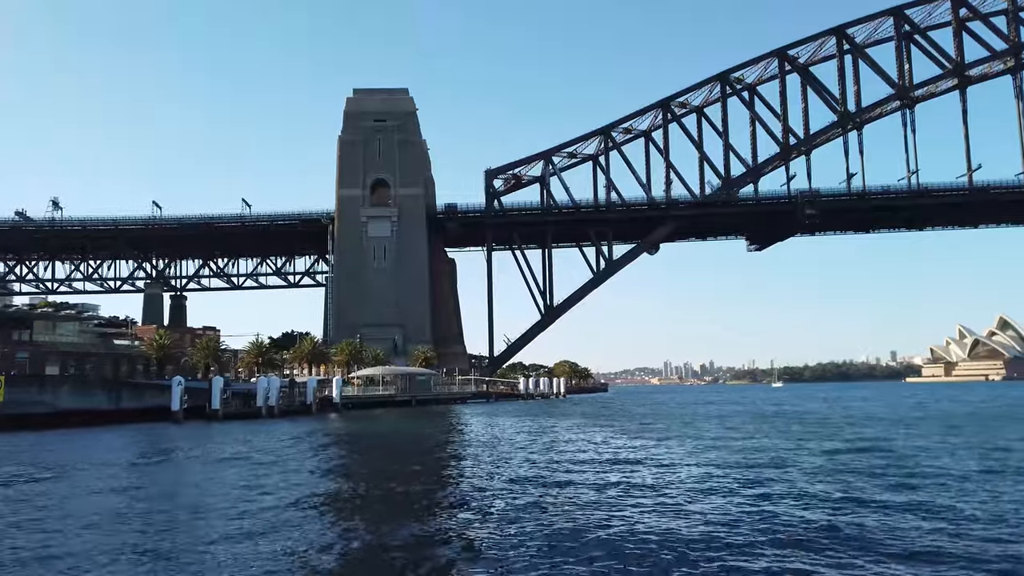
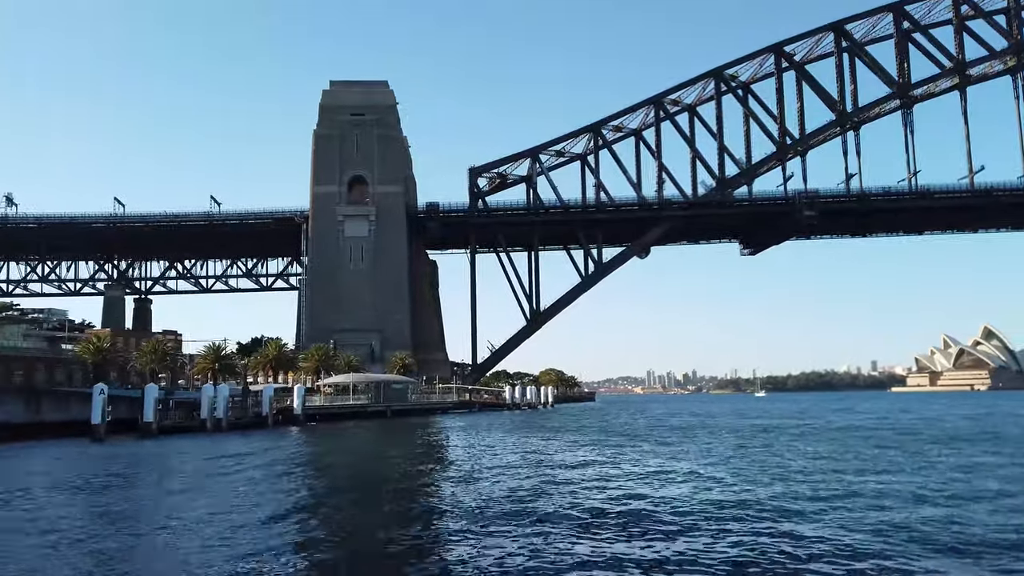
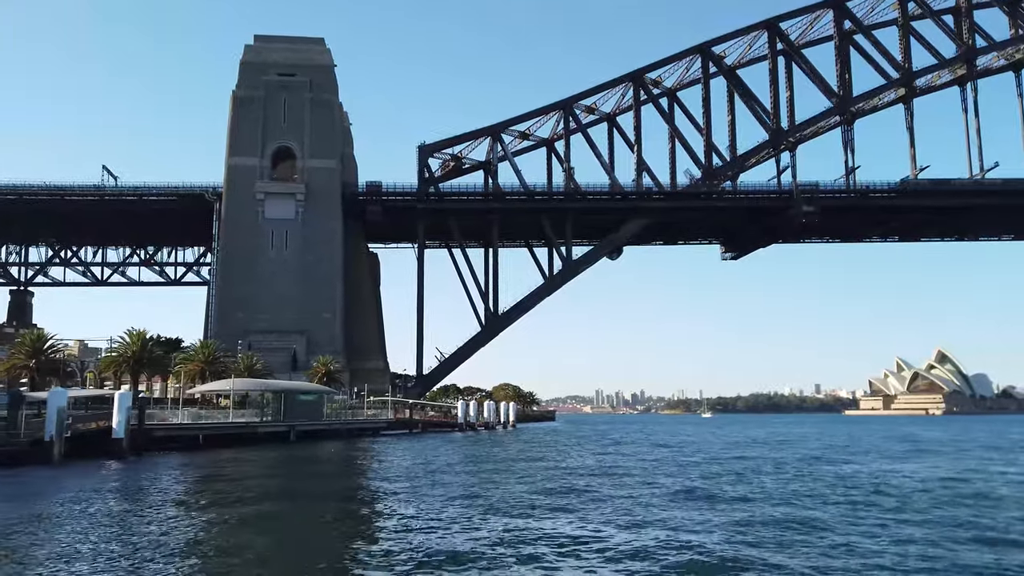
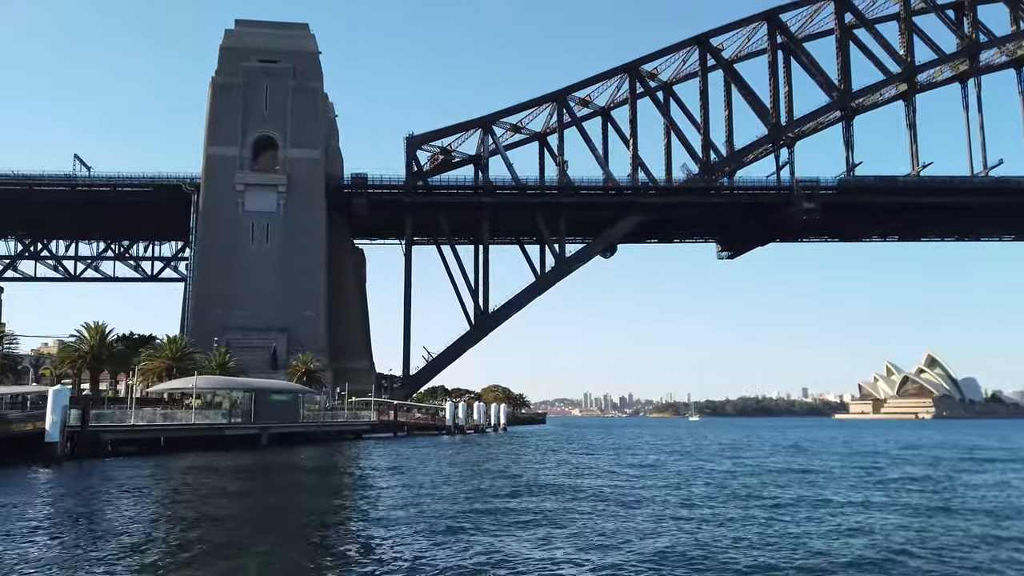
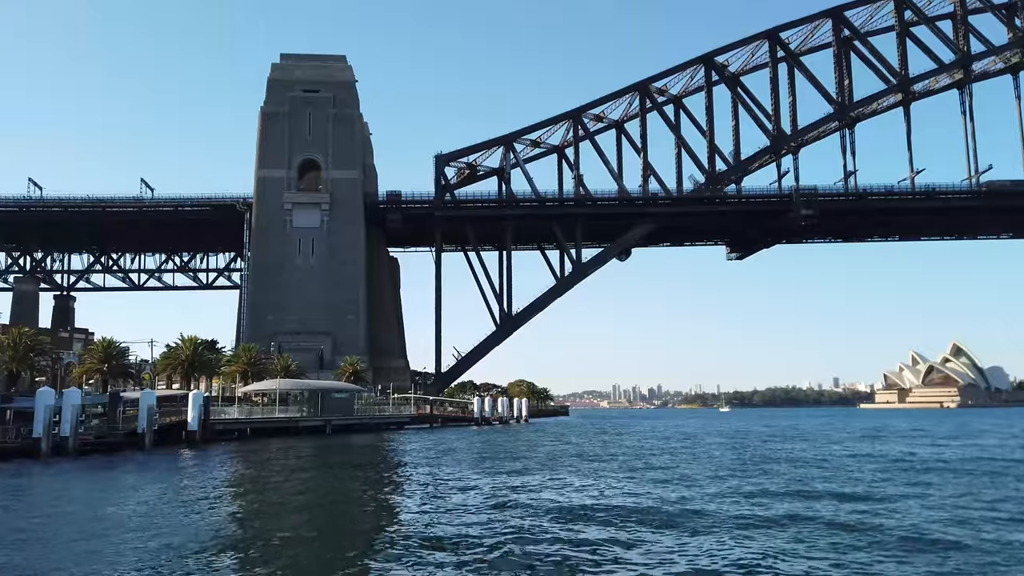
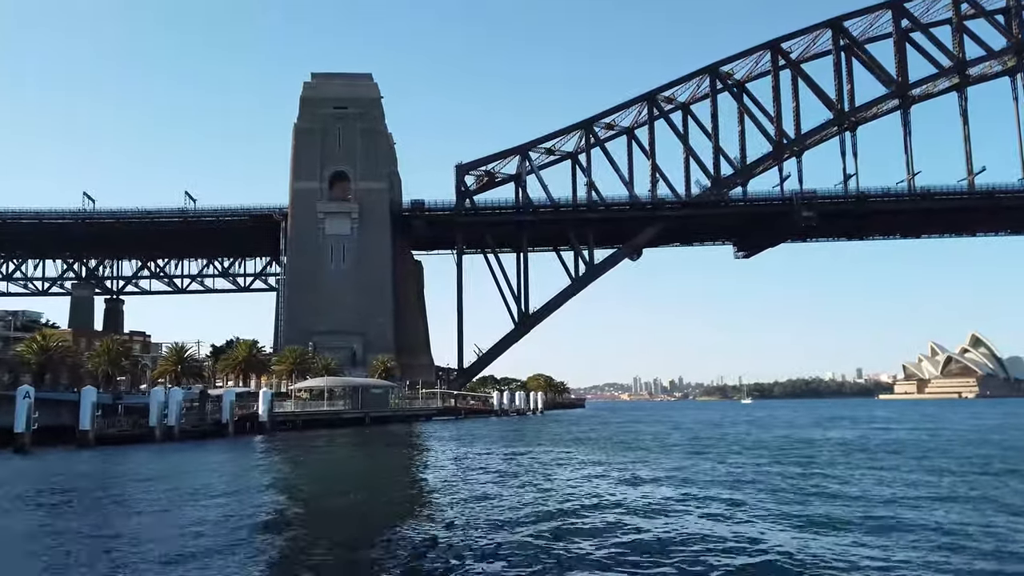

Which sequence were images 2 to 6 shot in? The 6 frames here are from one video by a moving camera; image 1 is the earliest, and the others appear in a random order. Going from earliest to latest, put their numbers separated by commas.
2, 6, 5, 3, 4
